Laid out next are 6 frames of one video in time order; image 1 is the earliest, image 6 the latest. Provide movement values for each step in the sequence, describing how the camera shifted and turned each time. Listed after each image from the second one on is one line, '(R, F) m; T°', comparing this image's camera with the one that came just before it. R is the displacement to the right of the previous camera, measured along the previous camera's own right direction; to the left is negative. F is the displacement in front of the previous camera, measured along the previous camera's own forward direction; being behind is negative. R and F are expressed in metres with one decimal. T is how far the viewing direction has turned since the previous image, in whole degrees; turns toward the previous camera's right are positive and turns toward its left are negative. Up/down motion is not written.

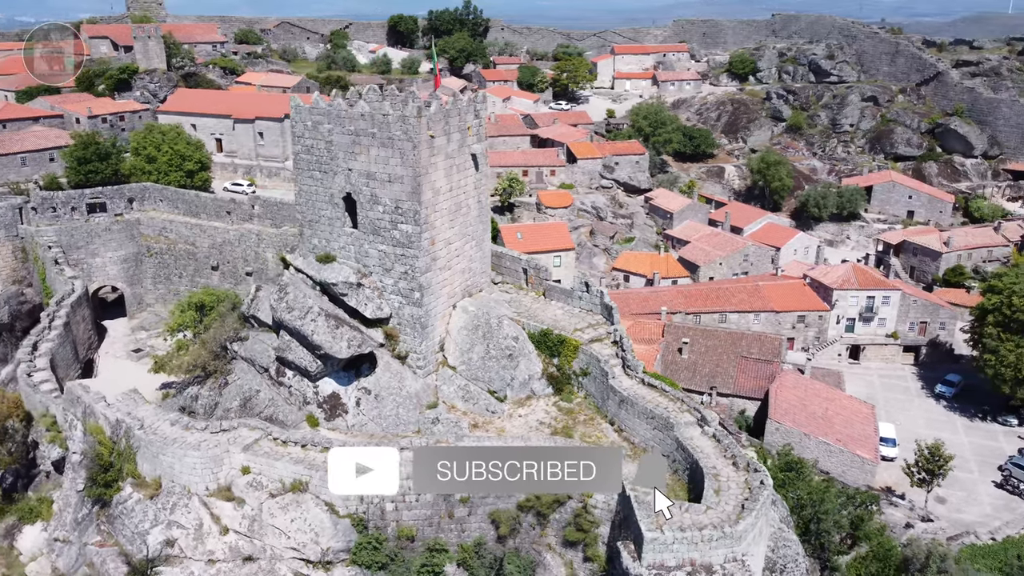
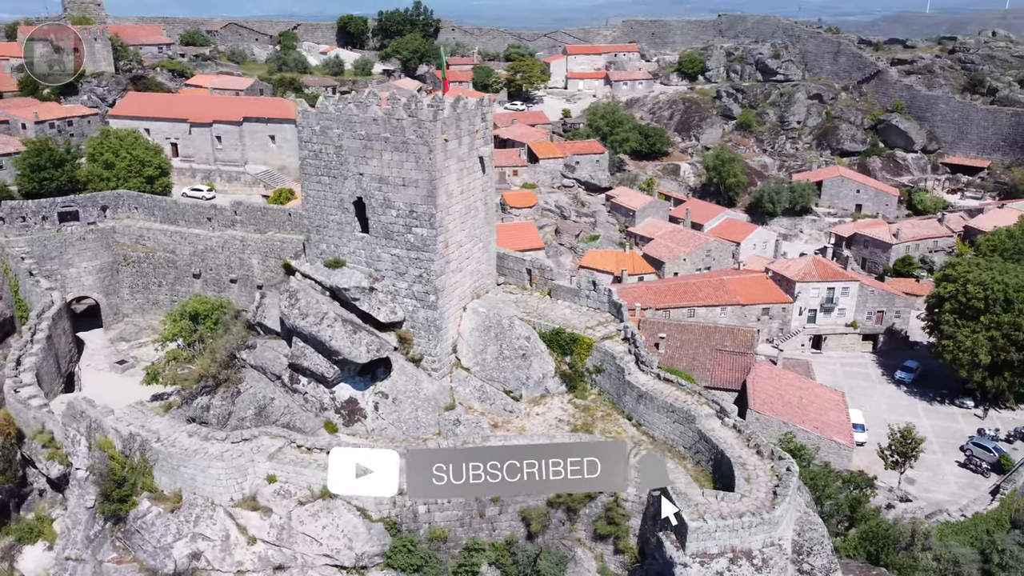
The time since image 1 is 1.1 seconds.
(-1.3, -0.1) m; +4°
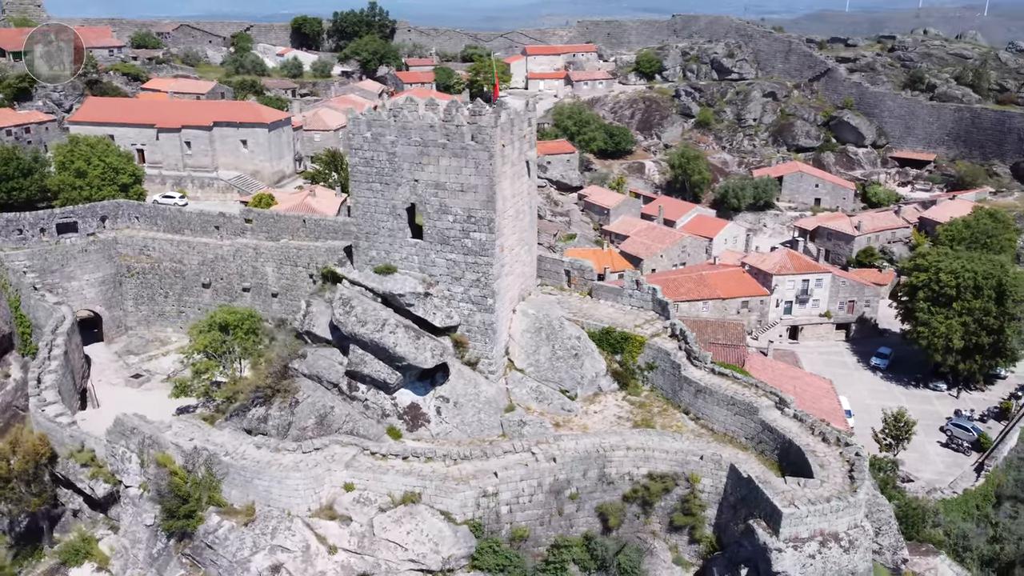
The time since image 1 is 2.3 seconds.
(-2.1, -0.2) m; +4°
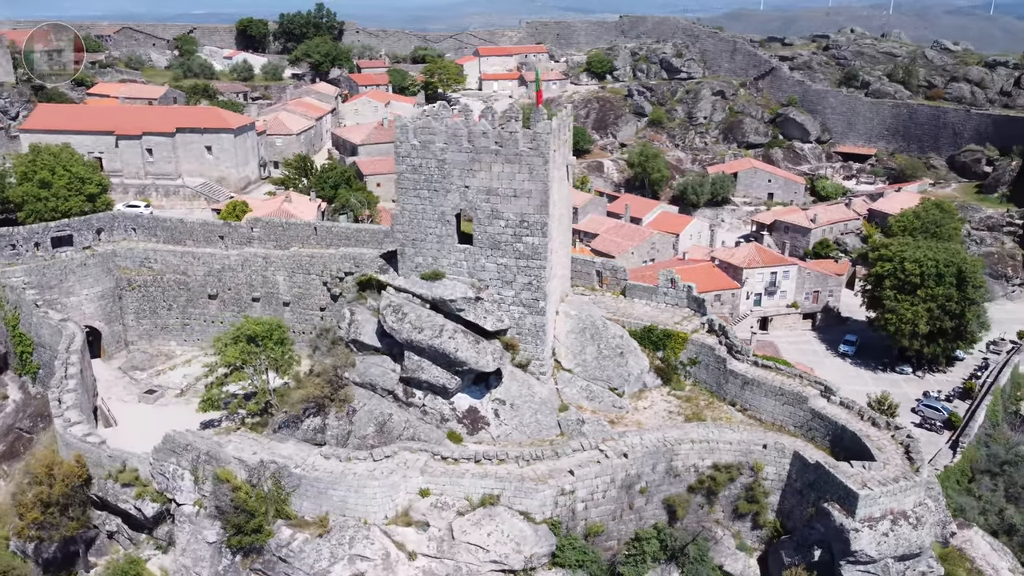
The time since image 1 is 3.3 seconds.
(-2.2, -0.2) m; +5°
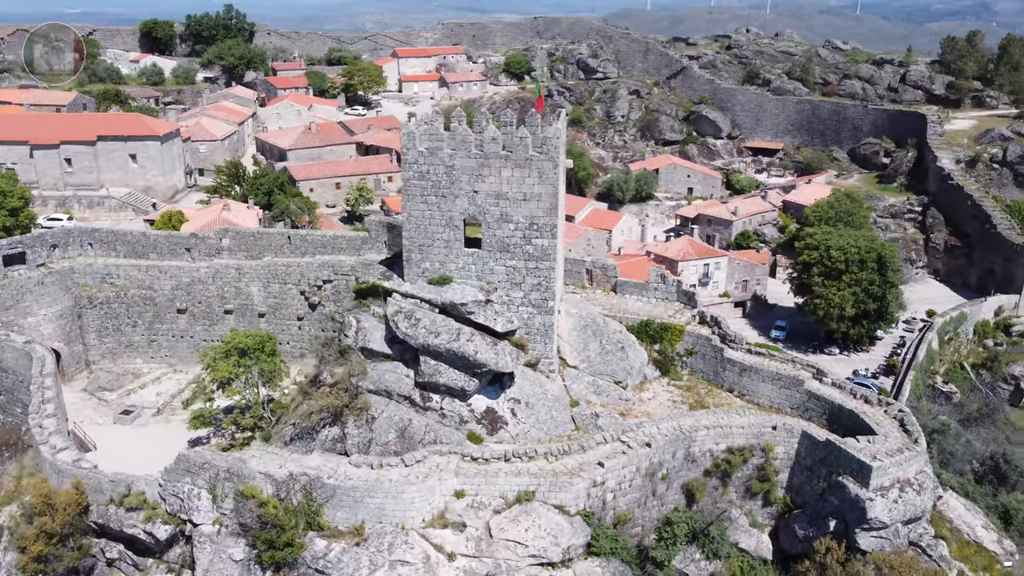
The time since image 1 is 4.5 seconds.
(-2.0, -0.2) m; +7°
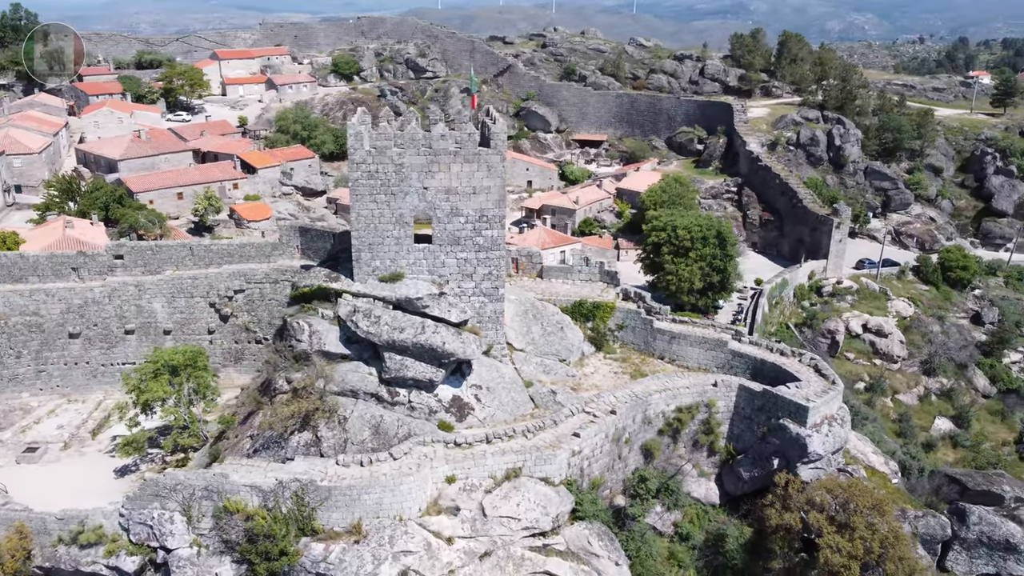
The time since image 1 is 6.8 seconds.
(-2.7, -0.3) m; +13°
